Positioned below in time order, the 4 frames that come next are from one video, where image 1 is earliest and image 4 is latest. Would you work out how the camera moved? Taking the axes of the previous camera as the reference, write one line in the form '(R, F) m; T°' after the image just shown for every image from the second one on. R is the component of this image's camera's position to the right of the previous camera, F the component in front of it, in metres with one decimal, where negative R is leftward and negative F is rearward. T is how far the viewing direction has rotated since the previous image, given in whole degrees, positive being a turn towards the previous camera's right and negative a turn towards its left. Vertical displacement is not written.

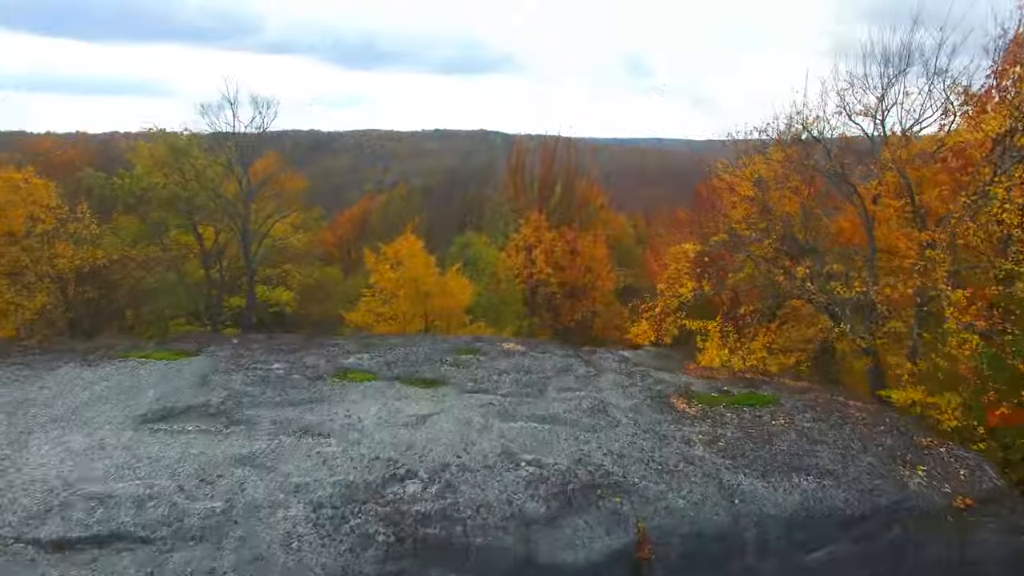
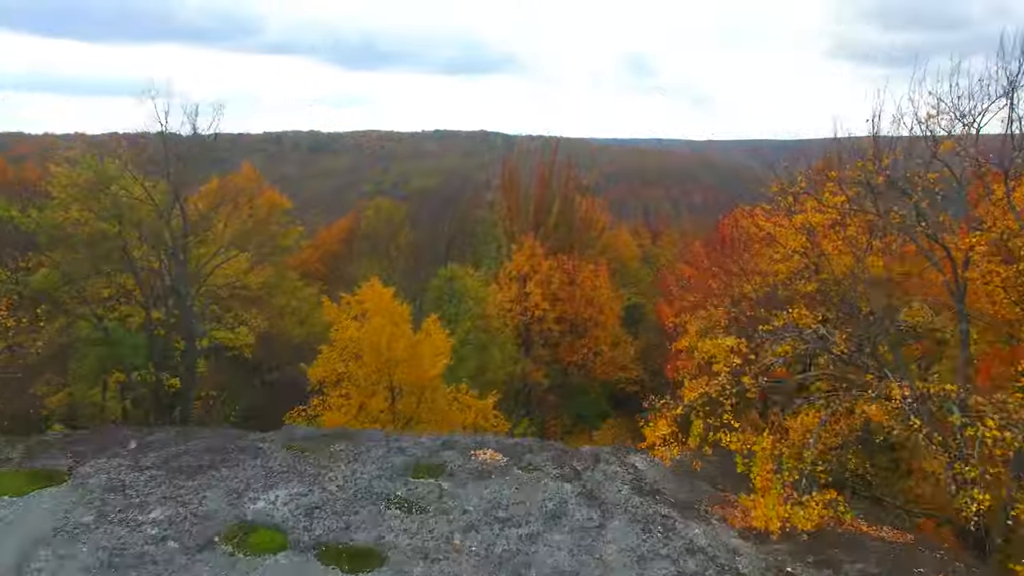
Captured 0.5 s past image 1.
(+0.2, +2.2) m; 0°
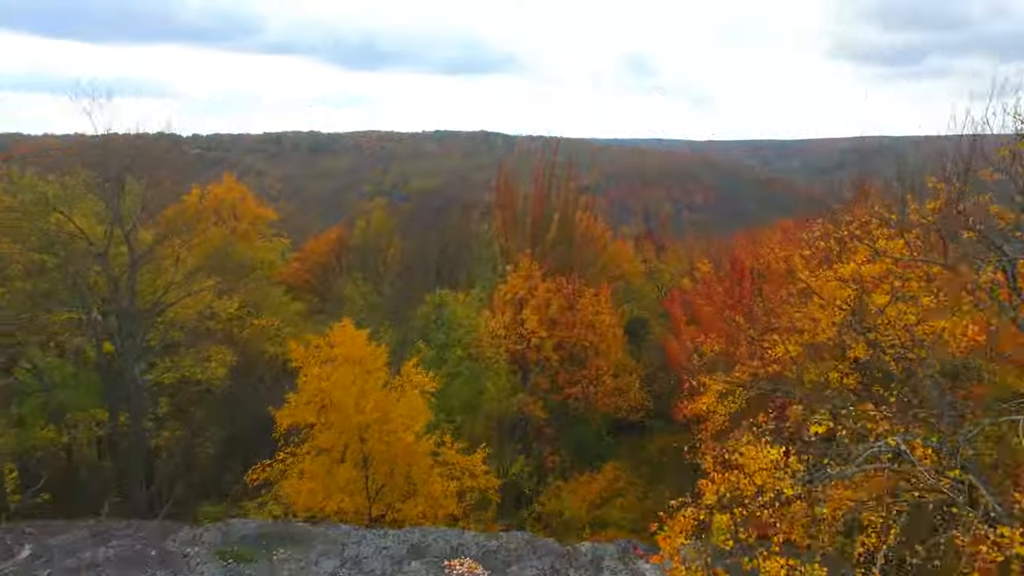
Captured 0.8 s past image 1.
(+0.2, +1.4) m; 0°
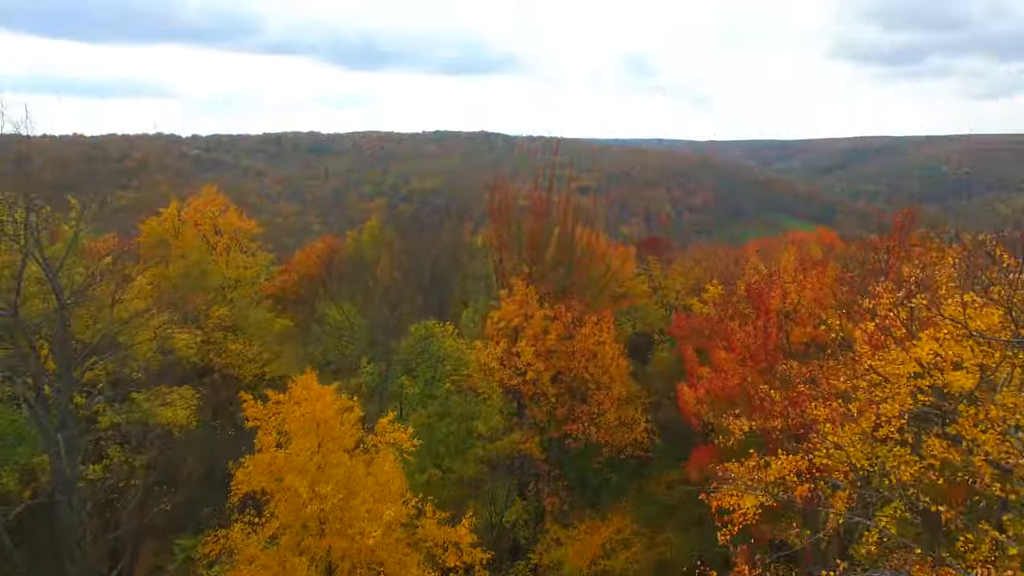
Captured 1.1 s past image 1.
(+0.1, +1.4) m; 0°
